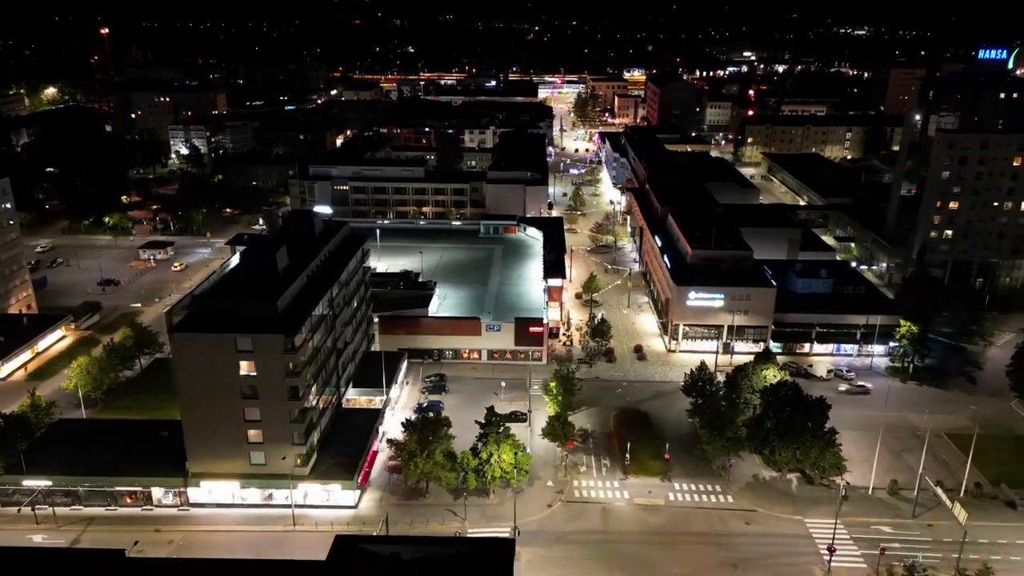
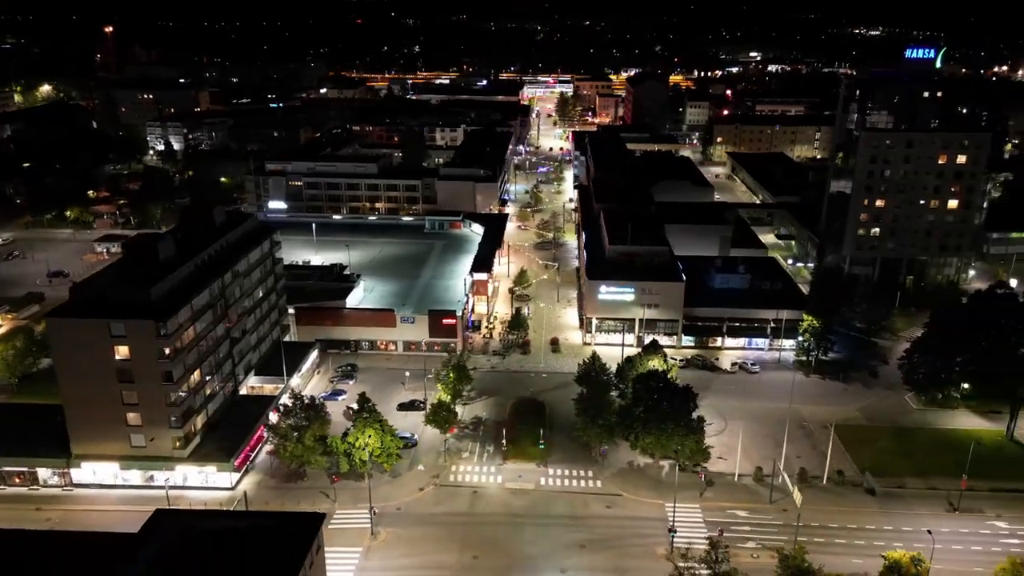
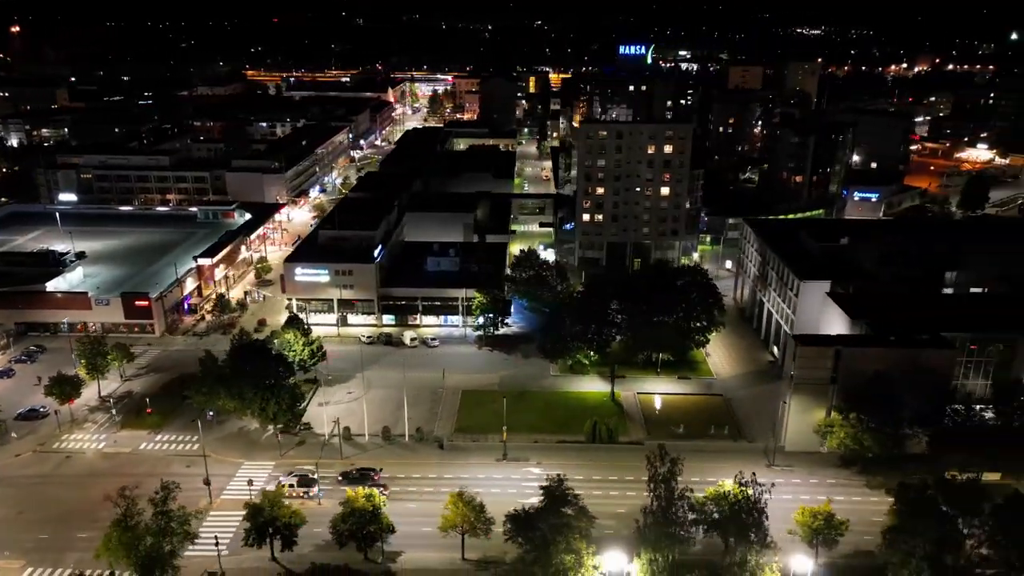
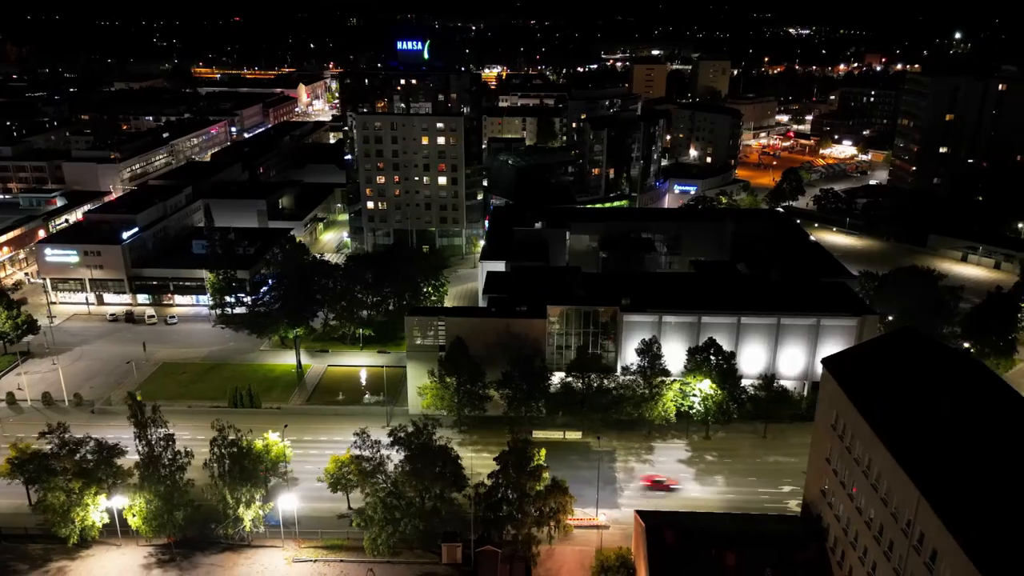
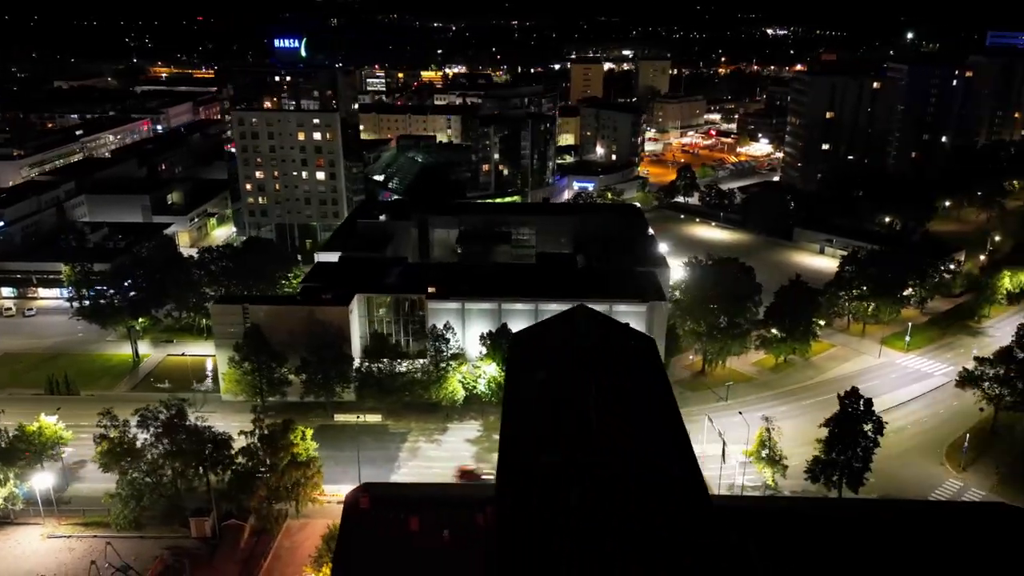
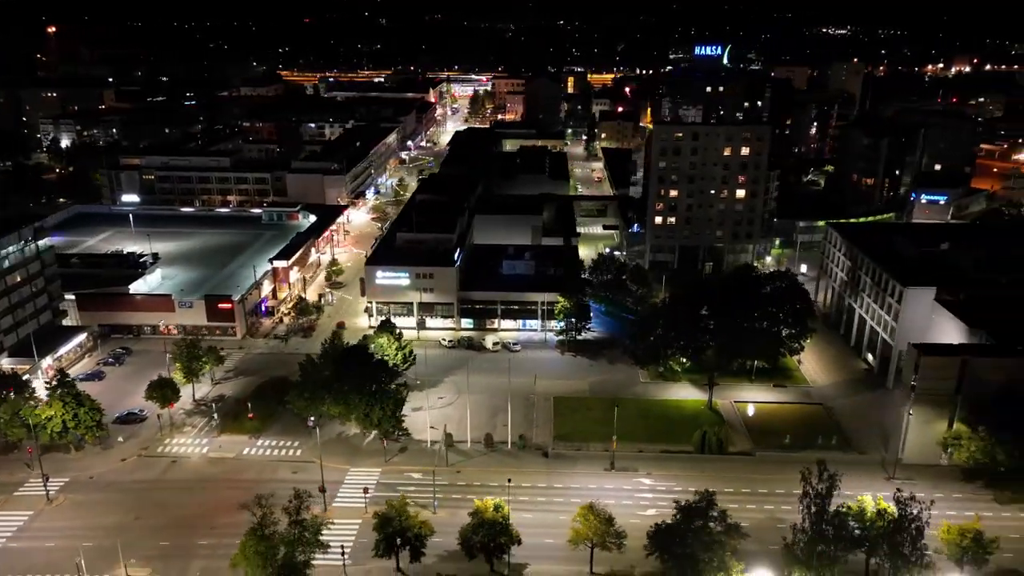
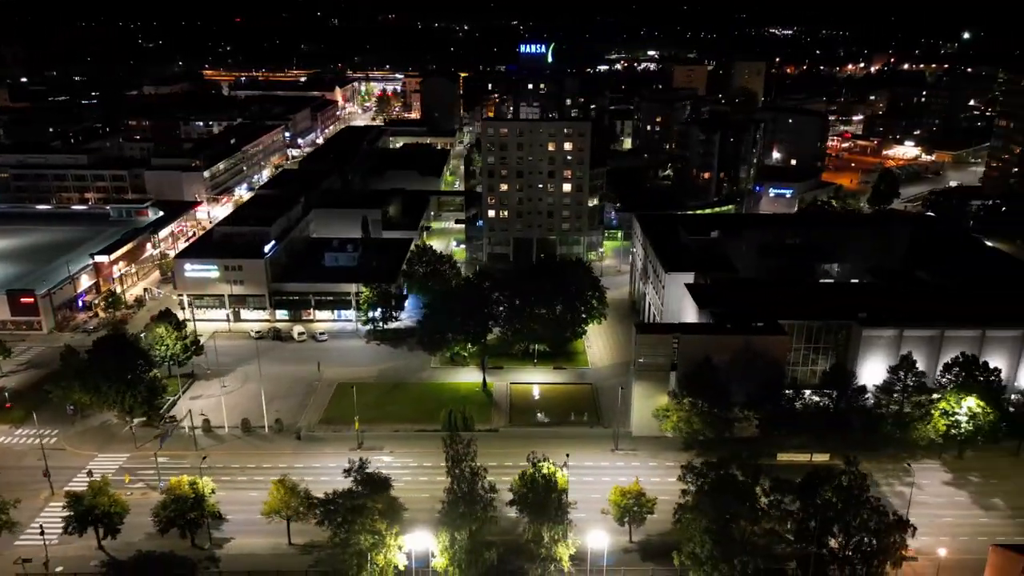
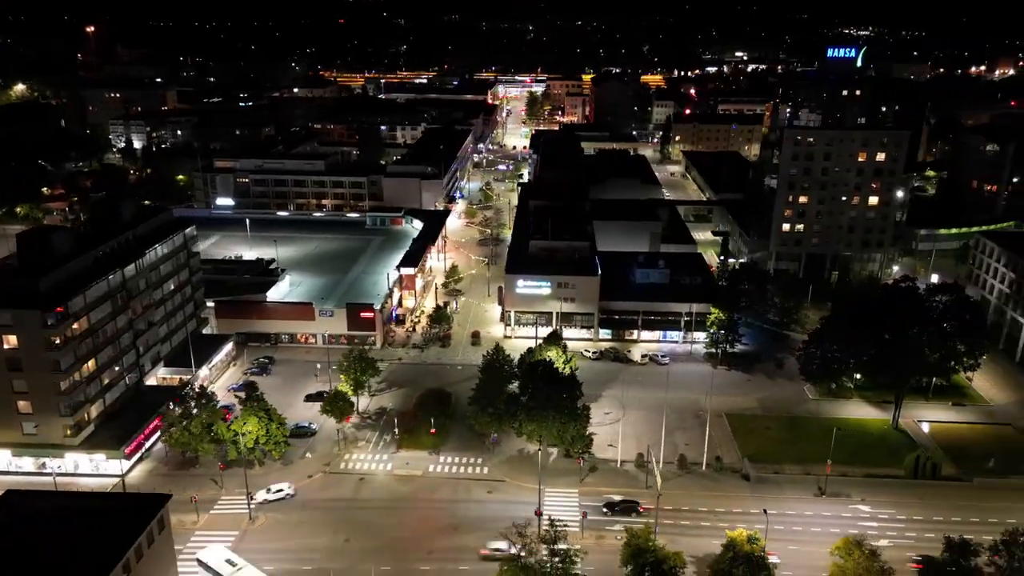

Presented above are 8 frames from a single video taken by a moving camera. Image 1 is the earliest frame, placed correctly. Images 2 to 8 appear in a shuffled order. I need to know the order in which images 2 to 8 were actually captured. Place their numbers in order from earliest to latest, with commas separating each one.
2, 8, 6, 3, 7, 4, 5
